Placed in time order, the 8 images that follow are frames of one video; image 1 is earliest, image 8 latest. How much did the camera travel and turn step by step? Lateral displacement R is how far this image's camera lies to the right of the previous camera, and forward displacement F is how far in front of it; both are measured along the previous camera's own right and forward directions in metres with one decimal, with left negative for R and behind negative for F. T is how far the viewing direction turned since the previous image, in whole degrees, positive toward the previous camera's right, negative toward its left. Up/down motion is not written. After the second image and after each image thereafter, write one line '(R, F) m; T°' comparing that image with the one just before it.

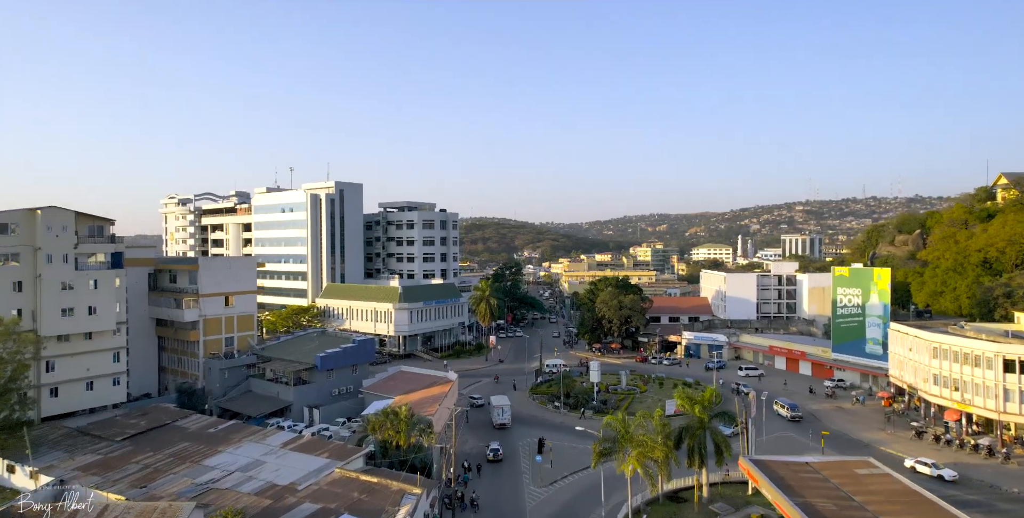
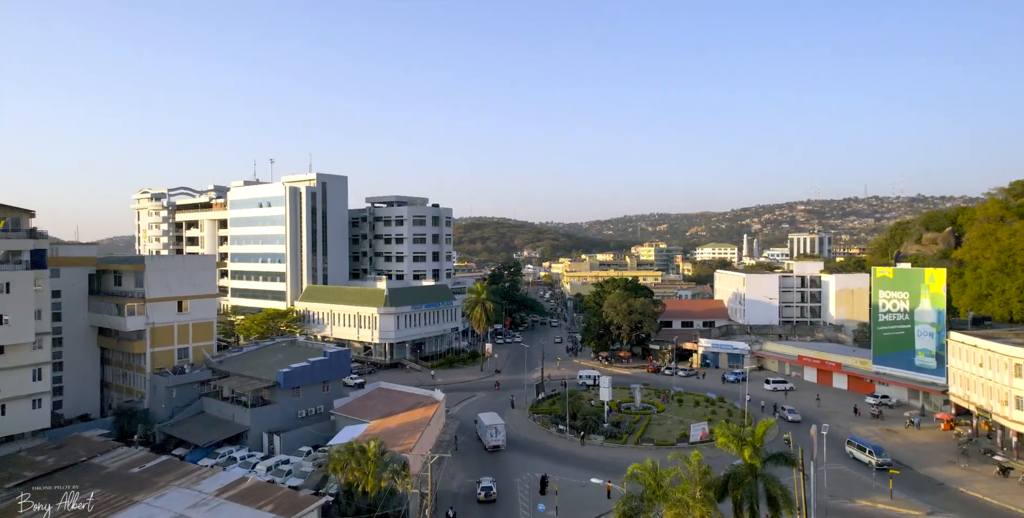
(+0.2, +8.4) m; 0°
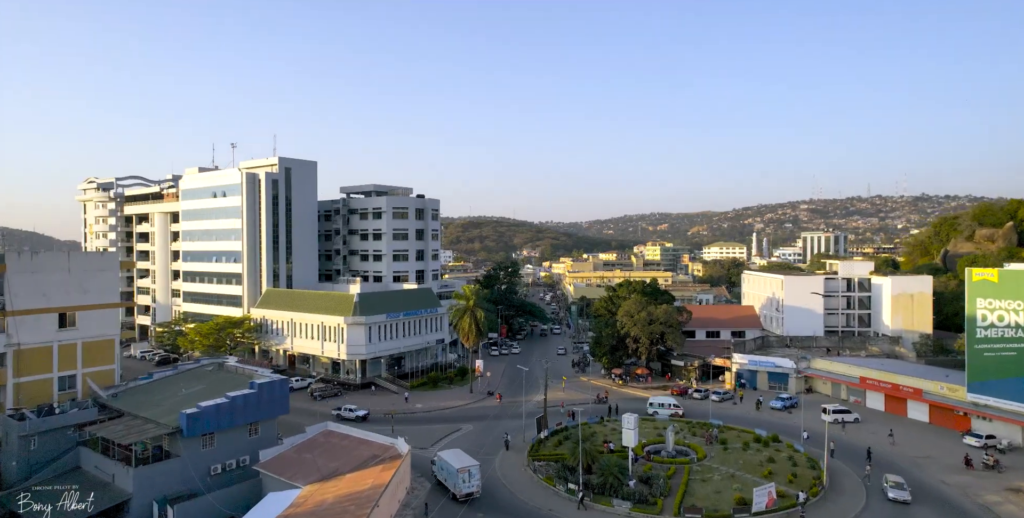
(+0.4, +13.5) m; 0°
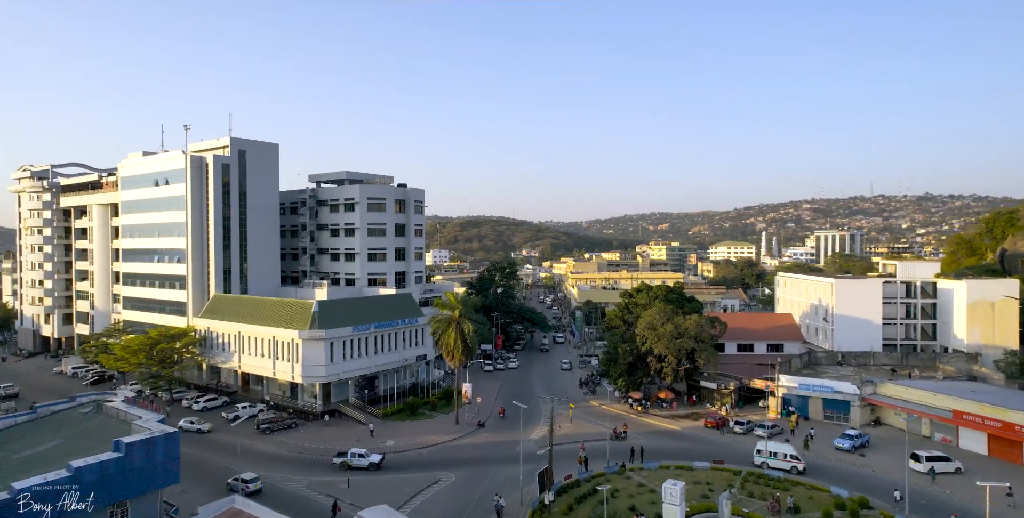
(+0.3, +12.5) m; 0°
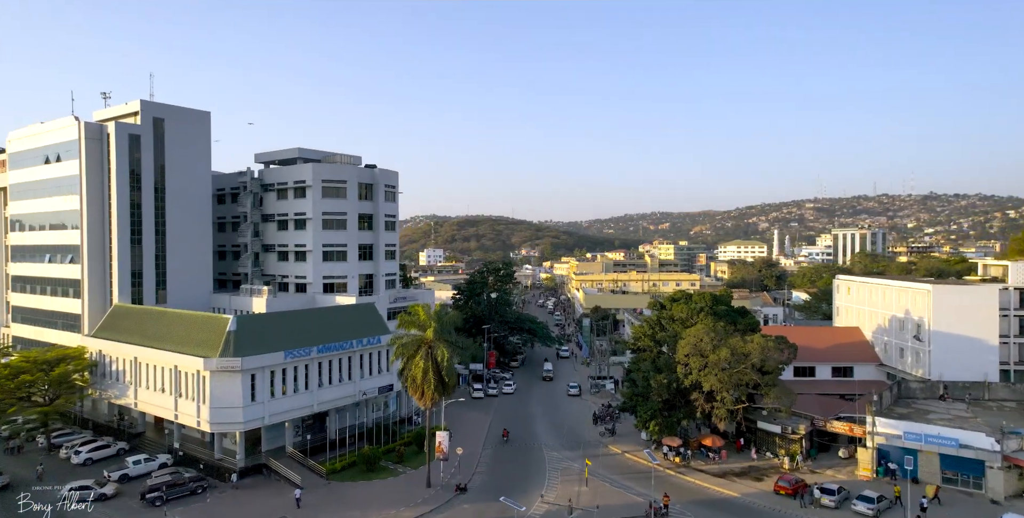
(+0.4, +15.2) m; 0°
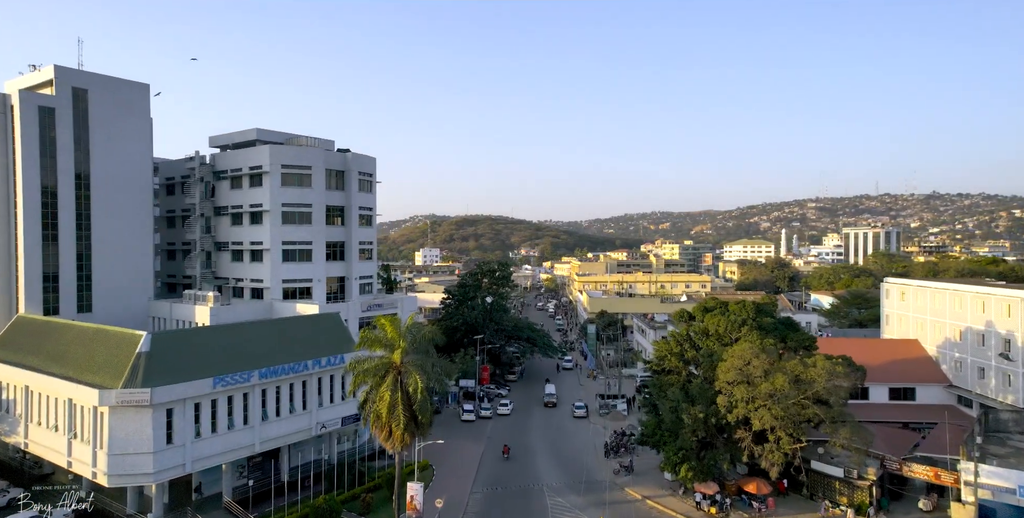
(+0.3, +8.9) m; 0°
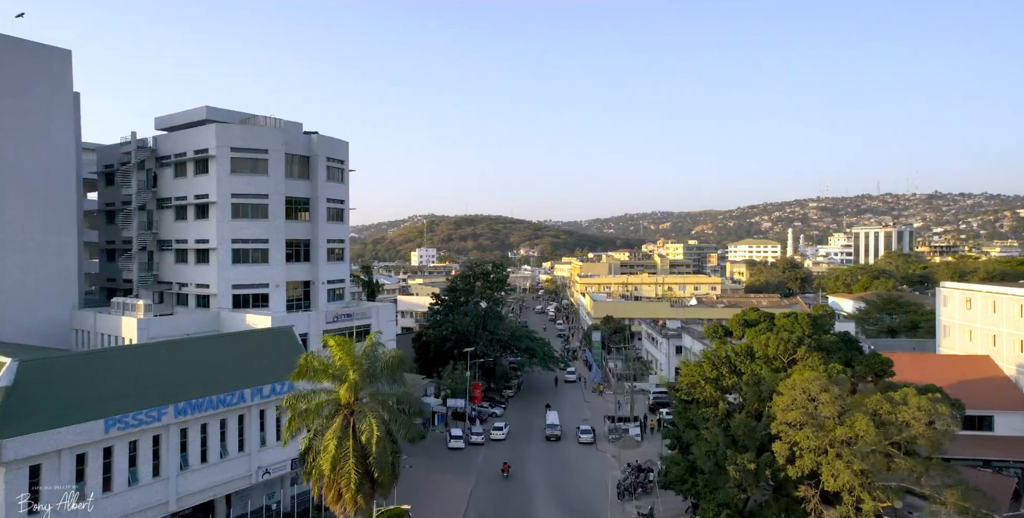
(+0.3, +7.7) m; 0°
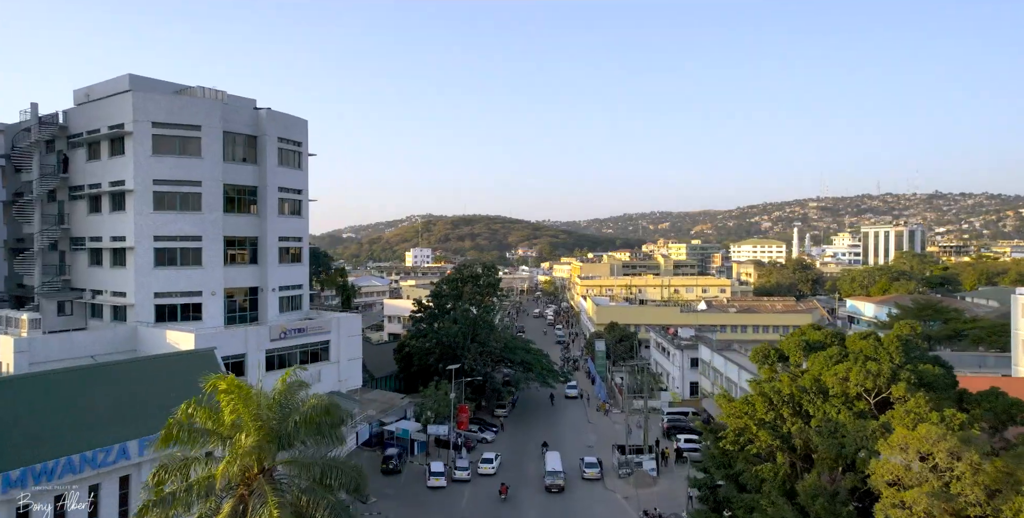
(+0.4, +7.7) m; 0°
